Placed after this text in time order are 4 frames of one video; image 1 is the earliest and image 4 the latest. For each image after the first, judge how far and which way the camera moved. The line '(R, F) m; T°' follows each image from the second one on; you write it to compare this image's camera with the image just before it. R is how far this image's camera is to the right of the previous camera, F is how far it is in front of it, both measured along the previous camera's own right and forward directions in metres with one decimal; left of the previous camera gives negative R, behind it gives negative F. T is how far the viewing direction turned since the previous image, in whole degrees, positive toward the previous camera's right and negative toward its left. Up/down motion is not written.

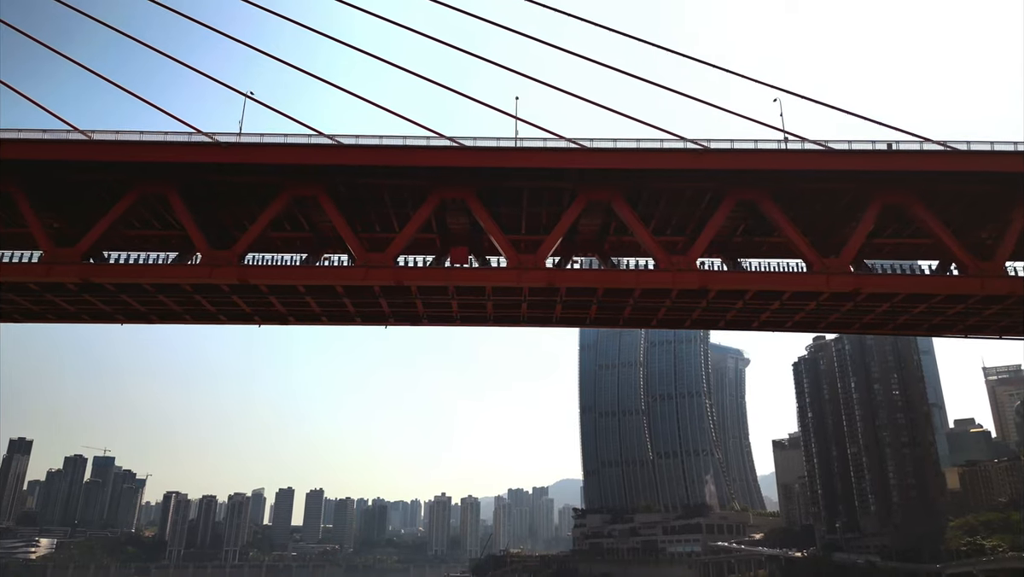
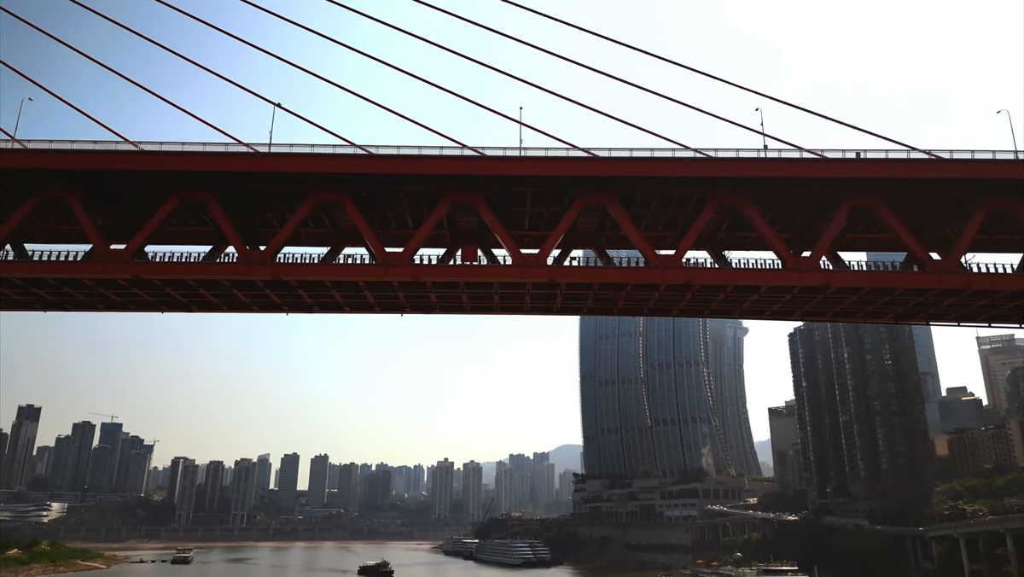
(-0.1, -1.0) m; 0°
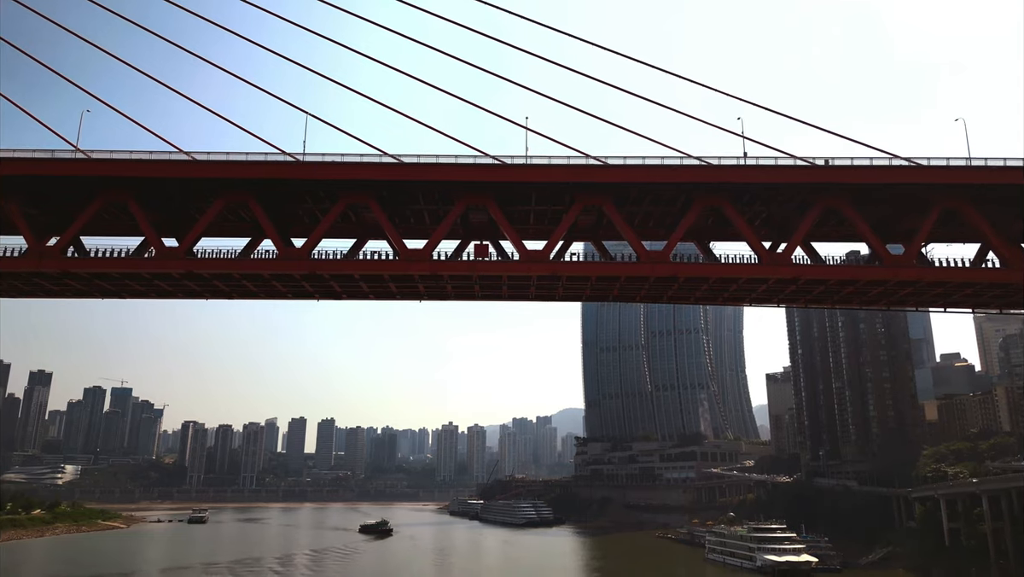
(-0.1, -1.4) m; 0°
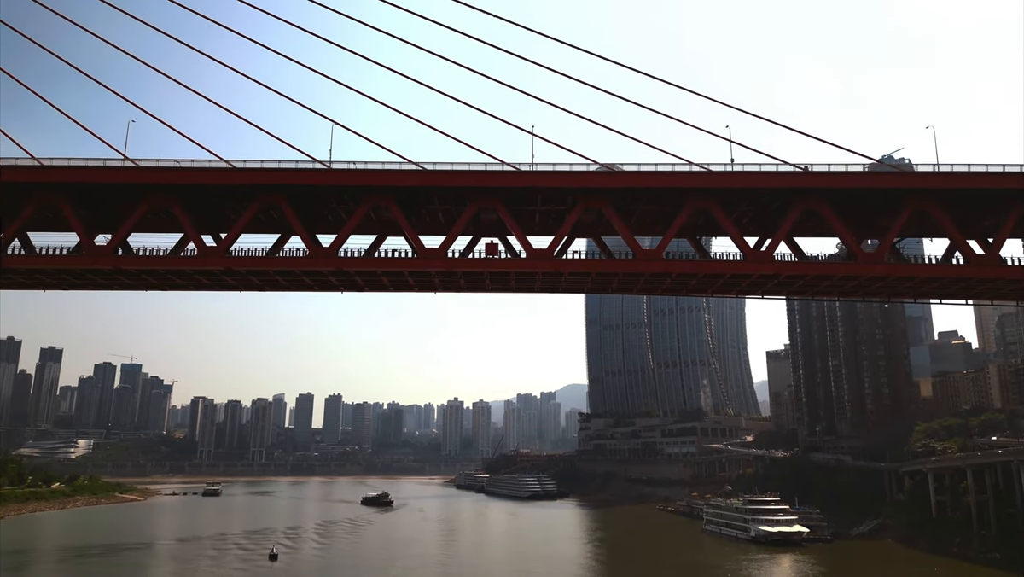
(-0.1, -1.2) m; 0°
